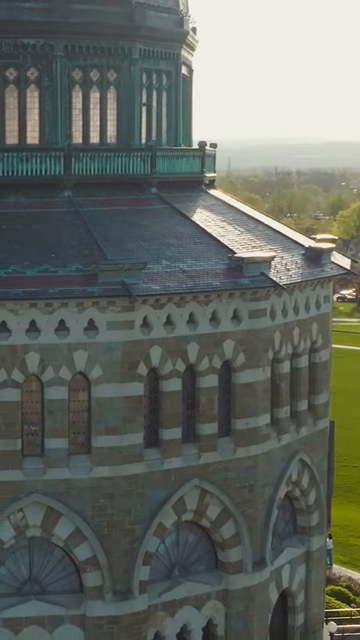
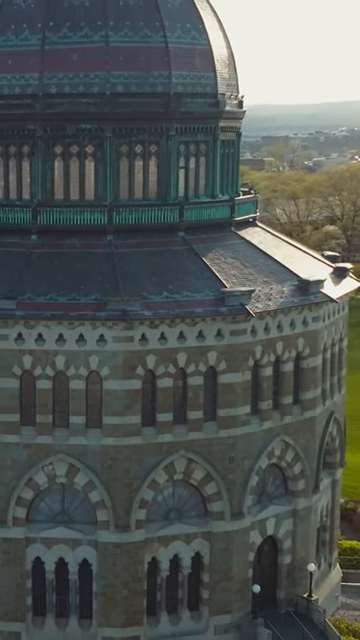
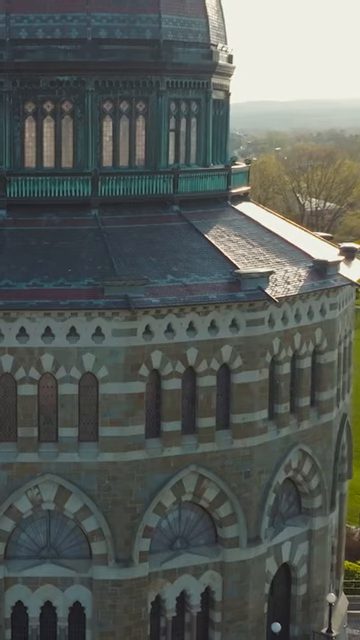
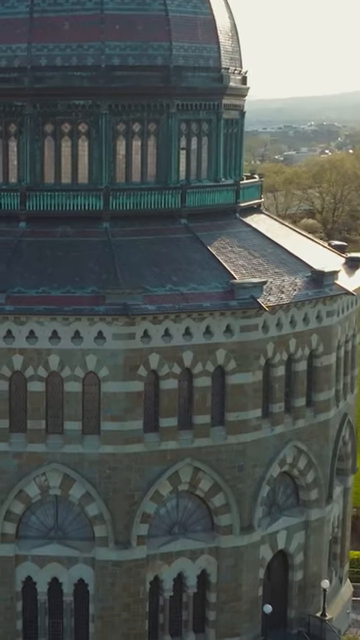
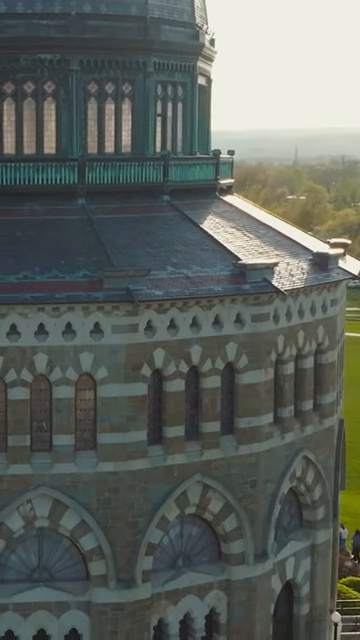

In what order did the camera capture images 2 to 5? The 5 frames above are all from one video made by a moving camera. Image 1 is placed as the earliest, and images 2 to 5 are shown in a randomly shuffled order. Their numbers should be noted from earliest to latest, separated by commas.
5, 3, 4, 2
